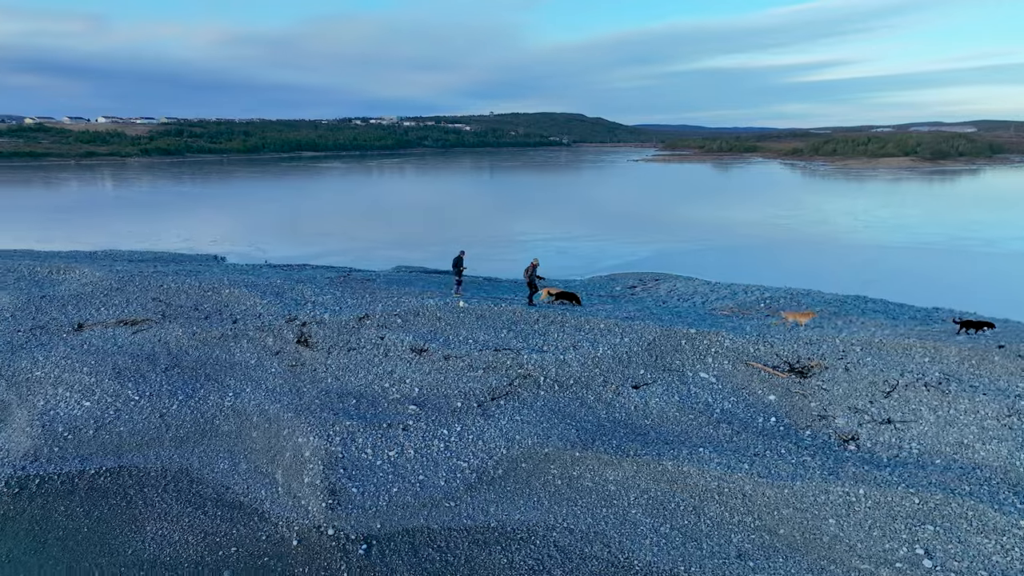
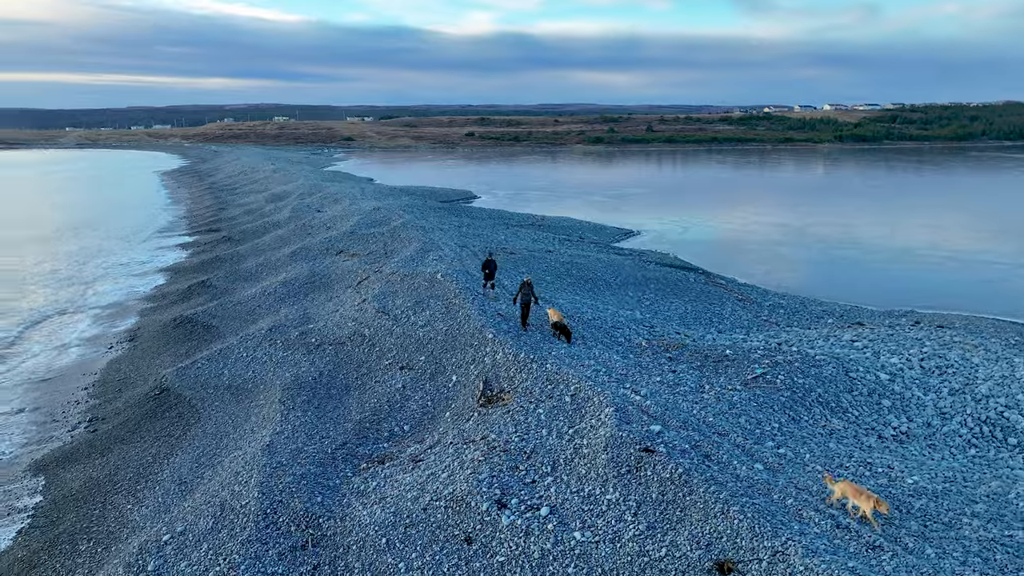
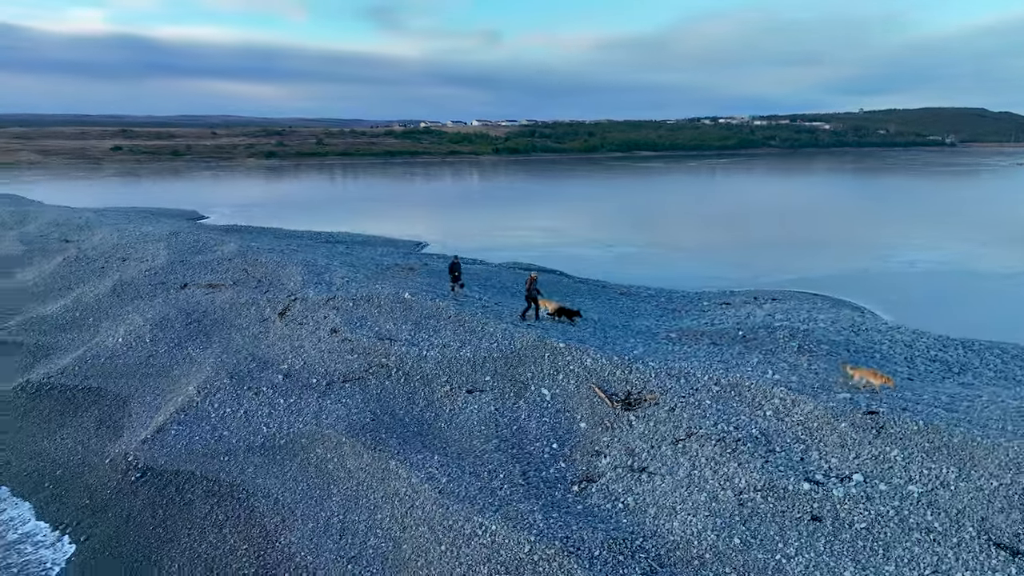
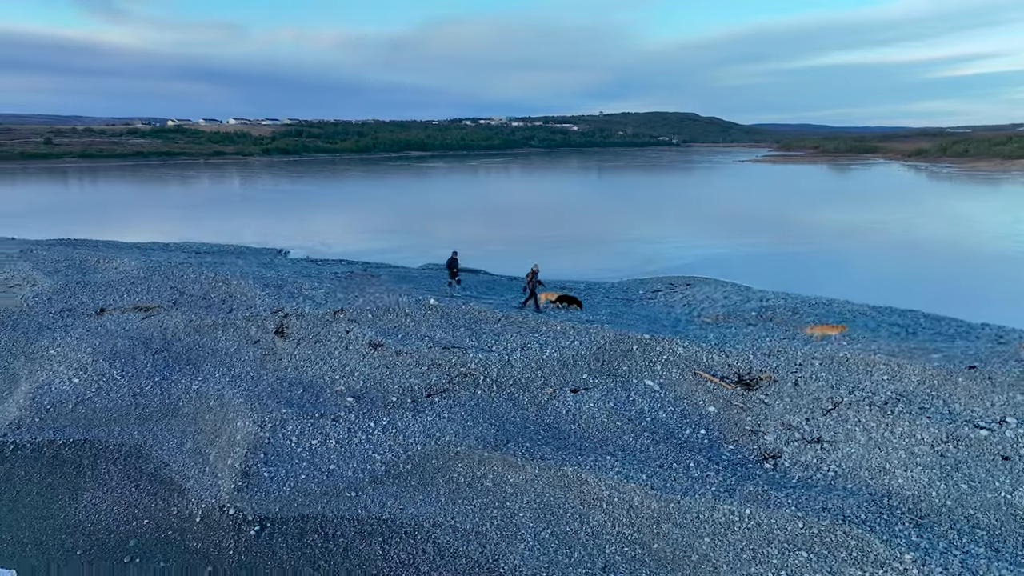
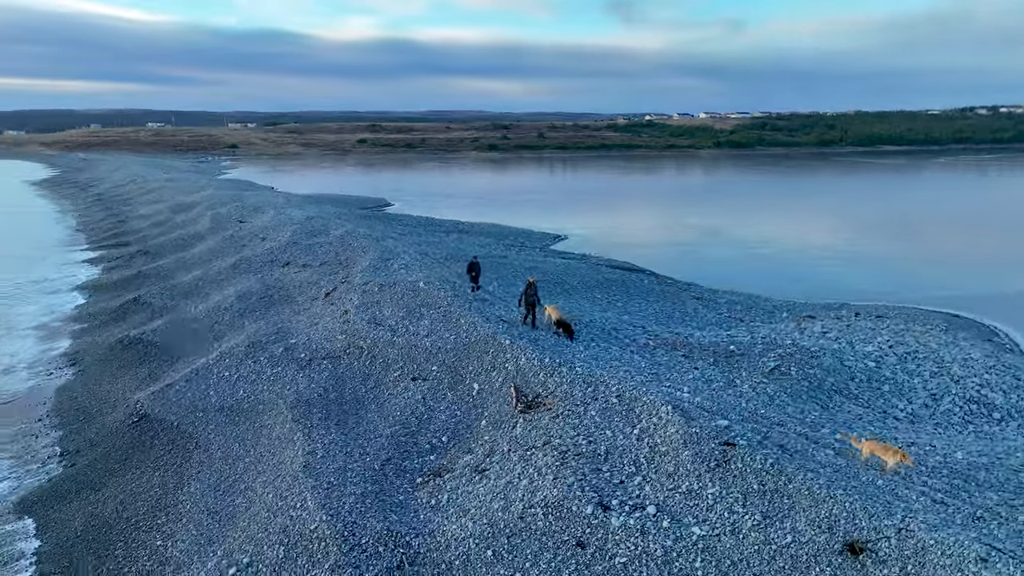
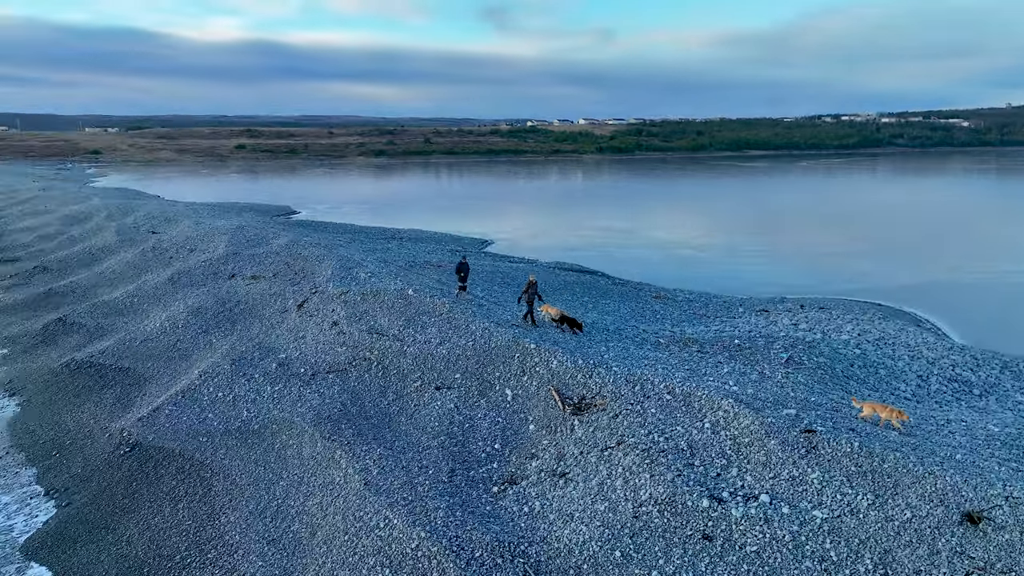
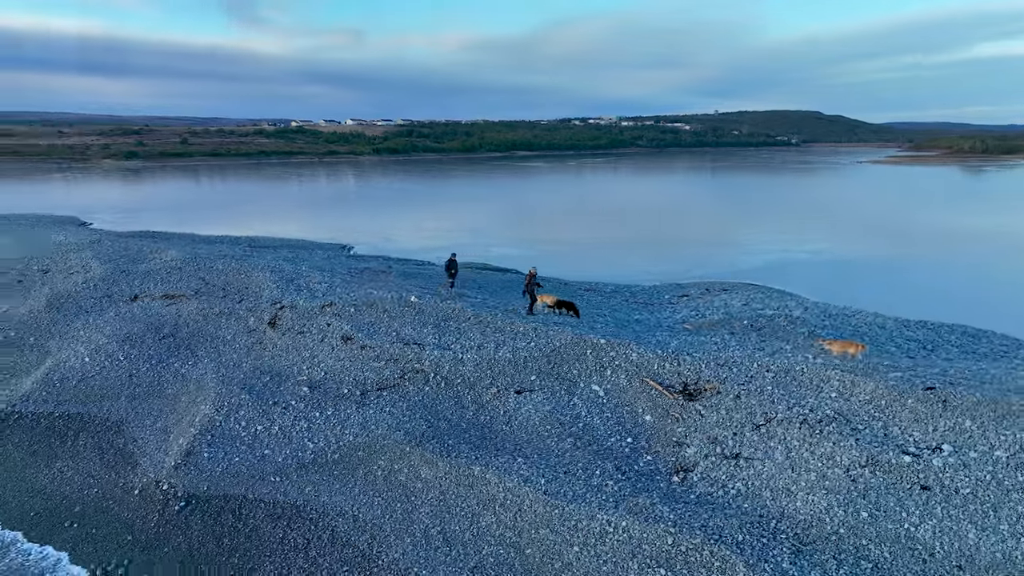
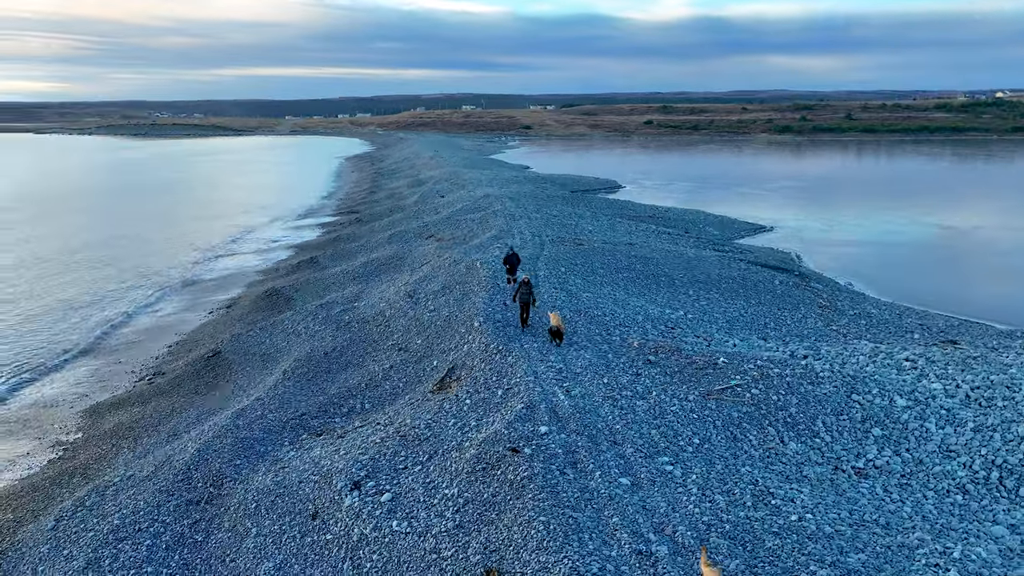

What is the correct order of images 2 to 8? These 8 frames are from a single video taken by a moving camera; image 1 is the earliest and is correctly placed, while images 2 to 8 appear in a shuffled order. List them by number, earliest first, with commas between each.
4, 7, 3, 6, 5, 2, 8
